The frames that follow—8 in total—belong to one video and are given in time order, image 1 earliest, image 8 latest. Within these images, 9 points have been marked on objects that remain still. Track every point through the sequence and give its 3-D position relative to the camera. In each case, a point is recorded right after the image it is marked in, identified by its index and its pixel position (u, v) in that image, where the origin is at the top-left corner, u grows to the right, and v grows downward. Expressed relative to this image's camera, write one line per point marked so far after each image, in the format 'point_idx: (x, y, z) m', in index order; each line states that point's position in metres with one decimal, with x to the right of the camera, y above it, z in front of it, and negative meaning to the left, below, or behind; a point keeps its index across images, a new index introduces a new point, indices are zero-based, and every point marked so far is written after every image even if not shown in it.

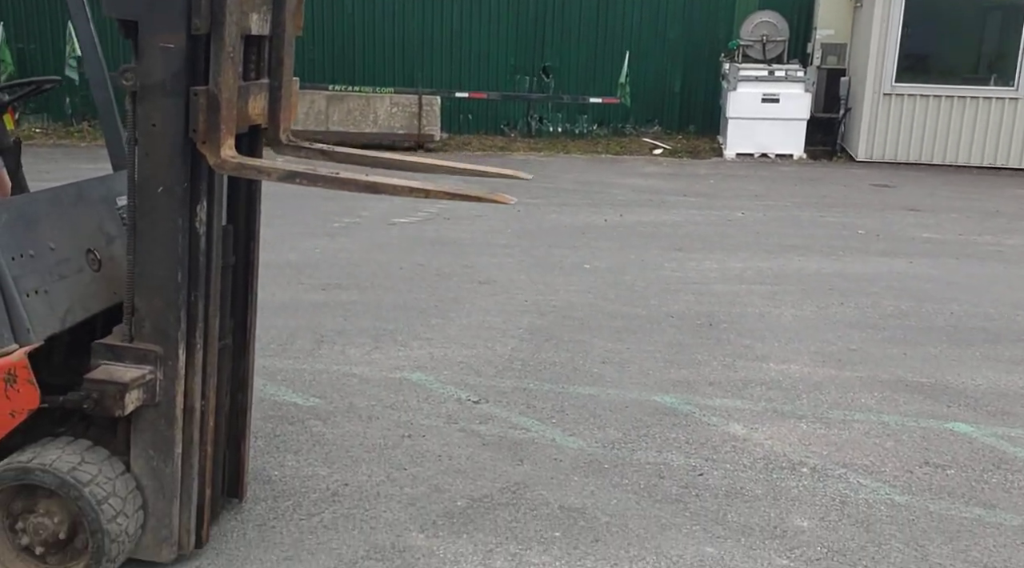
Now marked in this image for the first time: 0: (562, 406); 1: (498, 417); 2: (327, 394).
0: (+0.2, -0.6, +5.6) m
1: (-0.1, -0.6, +5.4) m
2: (-0.9, -0.5, +5.7) m
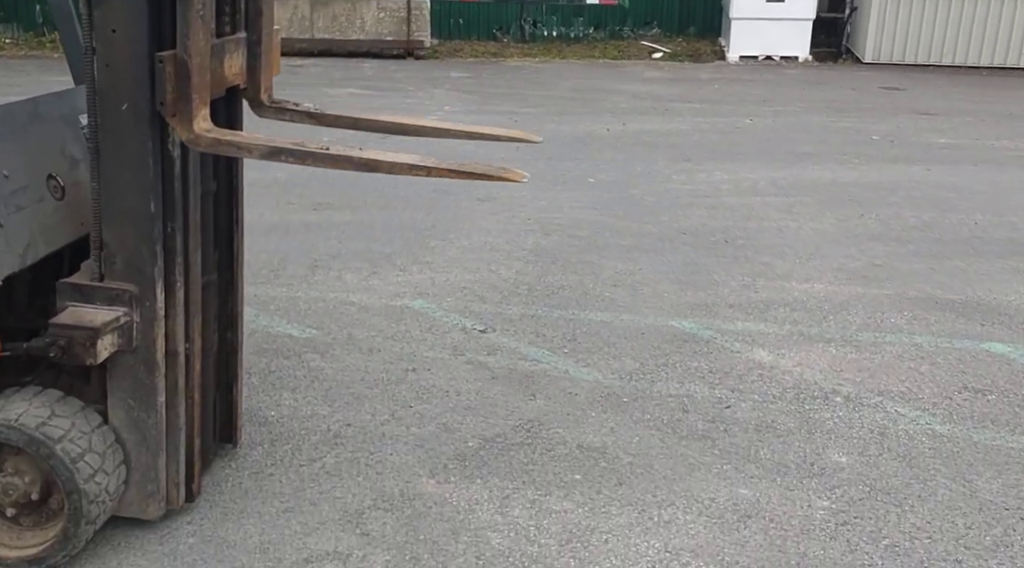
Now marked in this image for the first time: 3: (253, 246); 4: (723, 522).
0: (+0.3, -0.2, +5.2) m
1: (0.0, -0.3, +5.1) m
2: (-0.9, -0.2, +5.3) m
3: (-1.4, +0.2, +6.3) m
4: (+0.7, -0.8, +3.6) m
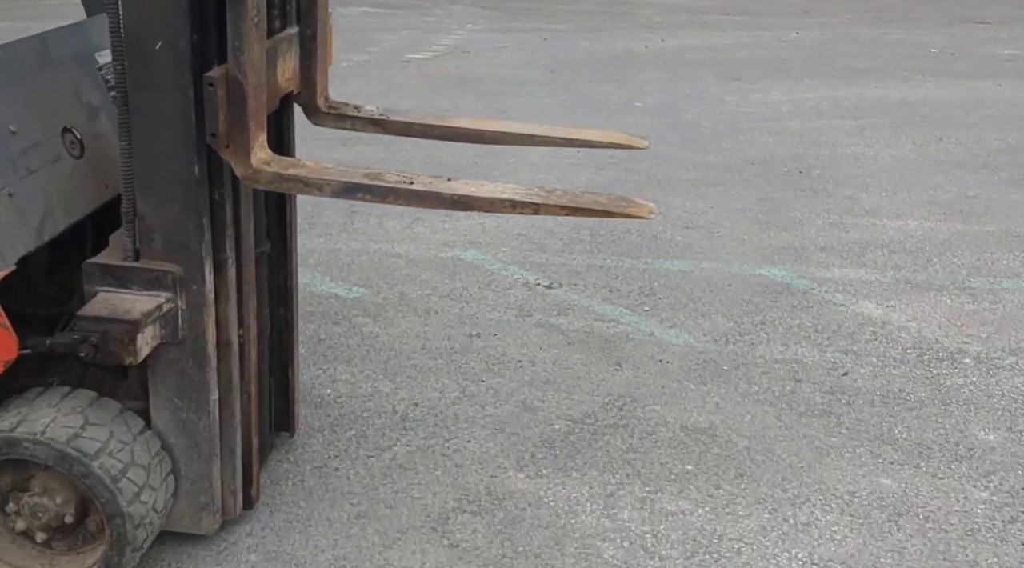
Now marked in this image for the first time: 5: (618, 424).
0: (+0.6, 0.0, +4.6) m
1: (+0.3, -0.1, +4.5) m
2: (-0.6, 0.0, +4.8) m
3: (-1.1, +0.5, +5.7) m
4: (+1.0, -0.6, +3.1) m
5: (+0.3, -0.5, +3.7) m
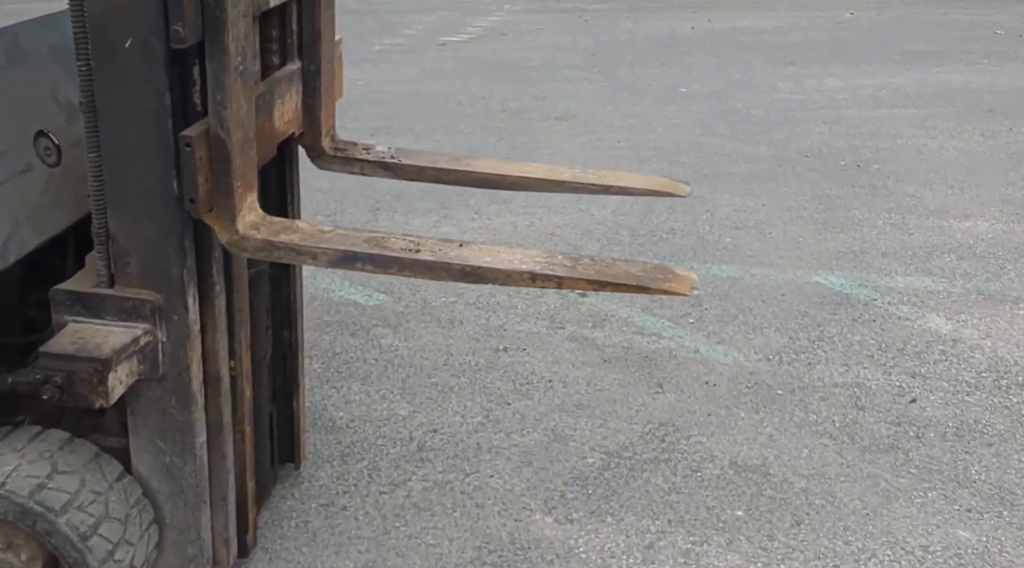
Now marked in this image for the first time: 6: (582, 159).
0: (+0.7, 0.0, +4.2) m
1: (+0.4, -0.1, +4.1) m
2: (-0.5, 0.0, +4.4) m
3: (-1.0, +0.5, +5.3) m
4: (+1.0, -0.7, +2.7) m
5: (+0.4, -0.5, +3.3) m
6: (+0.3, +0.6, +5.6) m
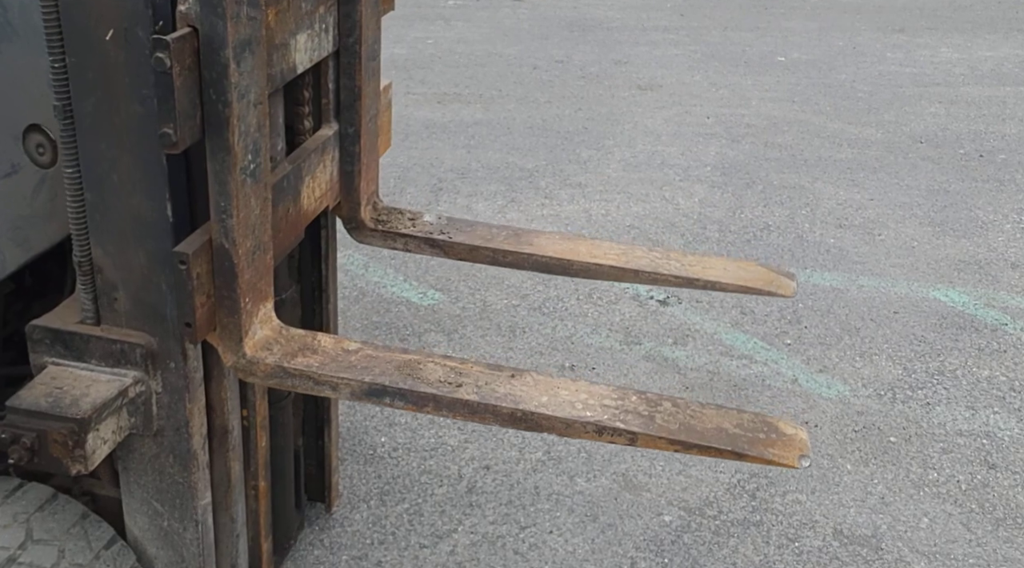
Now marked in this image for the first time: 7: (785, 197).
0: (+0.9, -0.1, +3.7) m
1: (+0.6, -0.1, +3.6) m
2: (-0.2, 0.0, +3.9) m
3: (-0.6, +0.6, +4.8) m
4: (+1.1, -0.8, +2.2) m
5: (+0.6, -0.6, +2.8) m
6: (+0.7, +0.7, +5.1) m
7: (+1.1, +0.3, +4.5) m
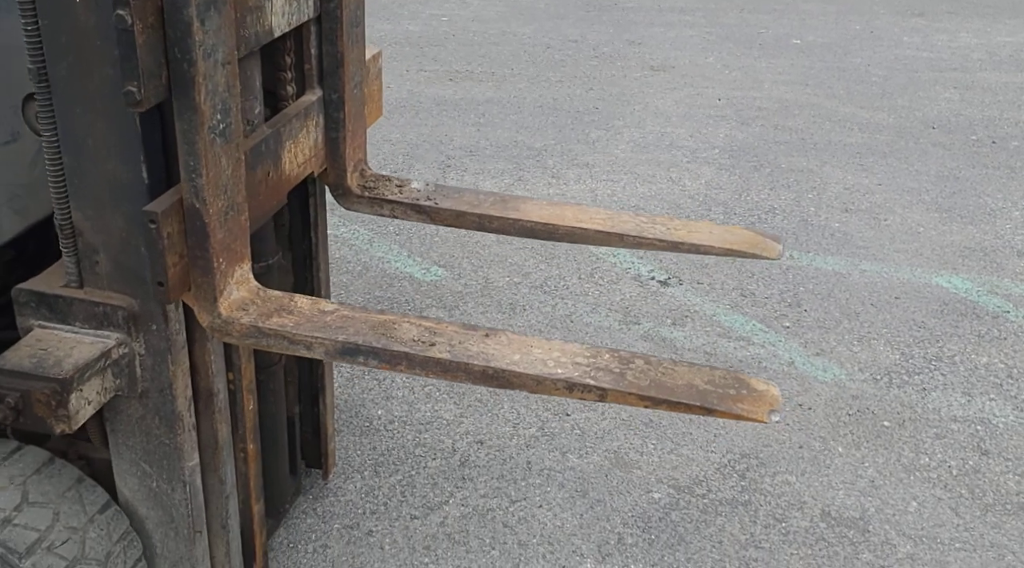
0: (+0.9, 0.0, +3.7) m
1: (+0.6, -0.1, +3.6) m
2: (-0.2, +0.1, +4.0) m
3: (-0.6, +0.7, +4.9) m
4: (+1.1, -0.8, +2.2) m
5: (+0.6, -0.5, +2.8) m
6: (+0.7, +0.7, +5.0) m
7: (+1.1, +0.4, +4.4) m
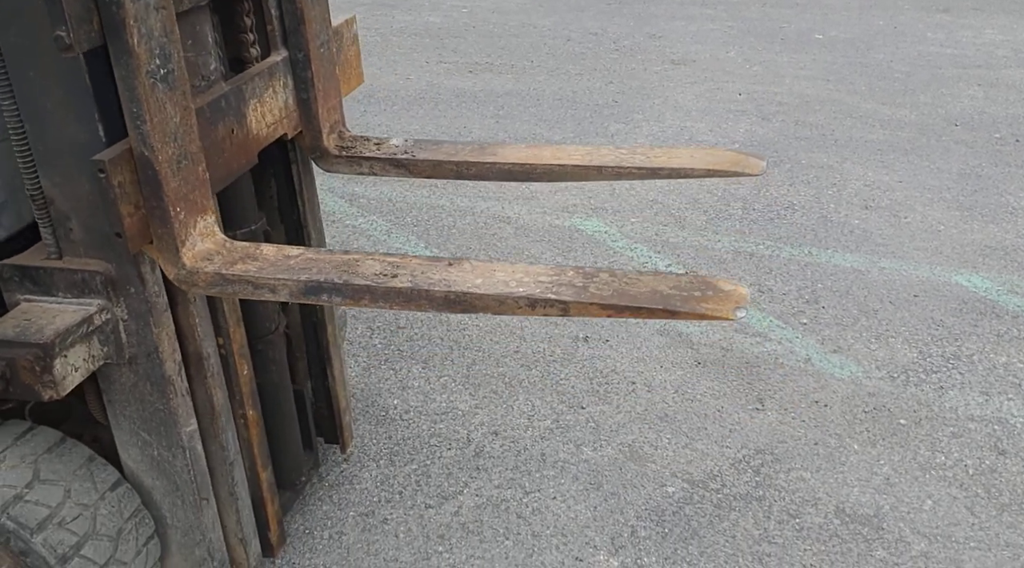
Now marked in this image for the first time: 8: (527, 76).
0: (+1.0, 0.0, +3.7) m
1: (+0.6, -0.1, +3.6) m
2: (-0.1, +0.1, +4.0) m
3: (-0.5, +0.7, +4.9) m
4: (+1.1, -0.8, +2.2) m
5: (+0.6, -0.5, +2.8) m
6: (+0.8, +0.8, +5.0) m
7: (+1.2, +0.4, +4.4) m
8: (+0.1, +1.0, +5.5) m
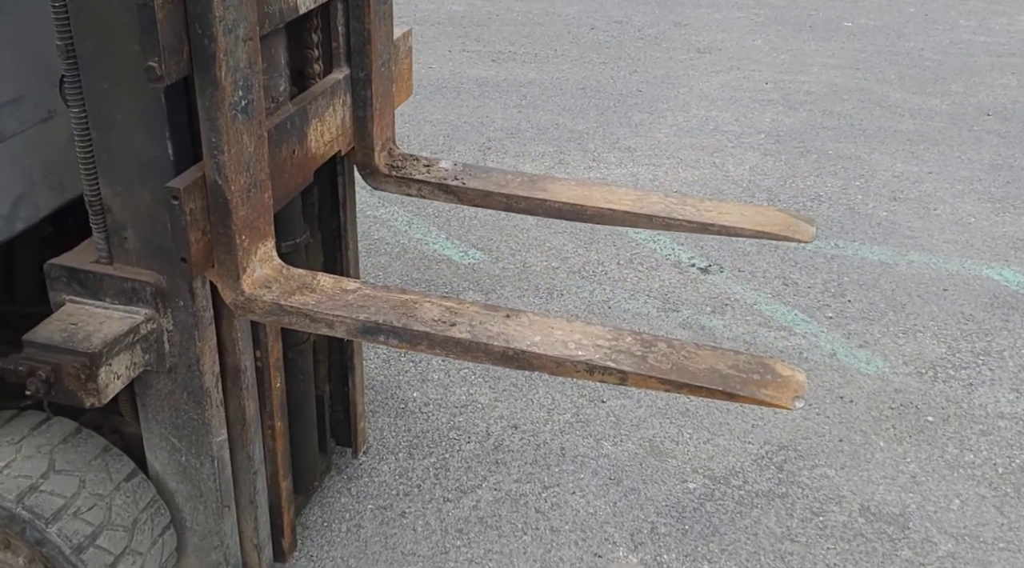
0: (+1.0, 0.0, +3.6) m
1: (+0.7, -0.1, +3.5) m
2: (-0.1, +0.1, +3.9) m
3: (-0.4, +0.7, +4.8) m
4: (+1.2, -0.8, +2.1) m
5: (+0.6, -0.5, +2.8) m
6: (+0.9, +0.8, +5.0) m
7: (+1.2, +0.4, +4.4) m
8: (+0.2, +1.0, +5.4) m
